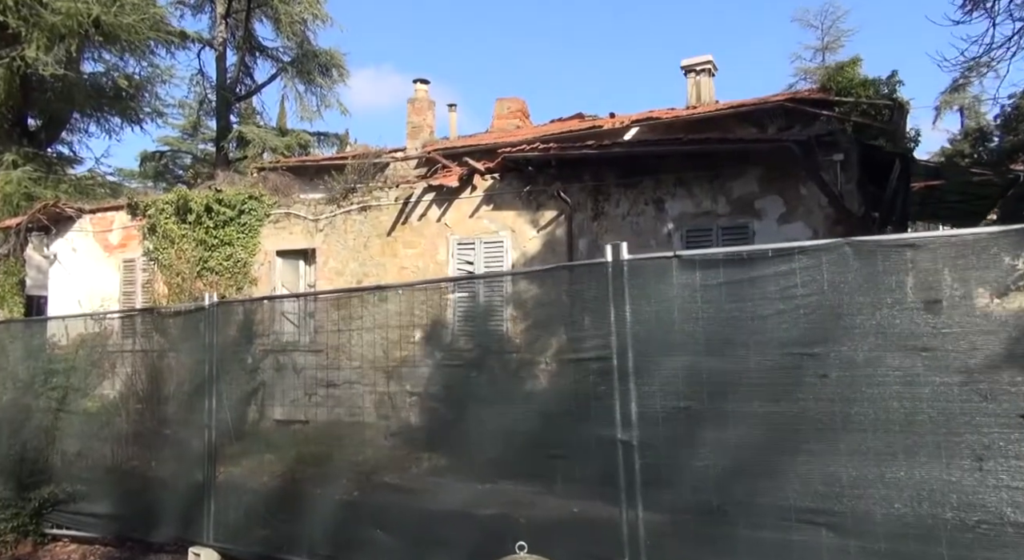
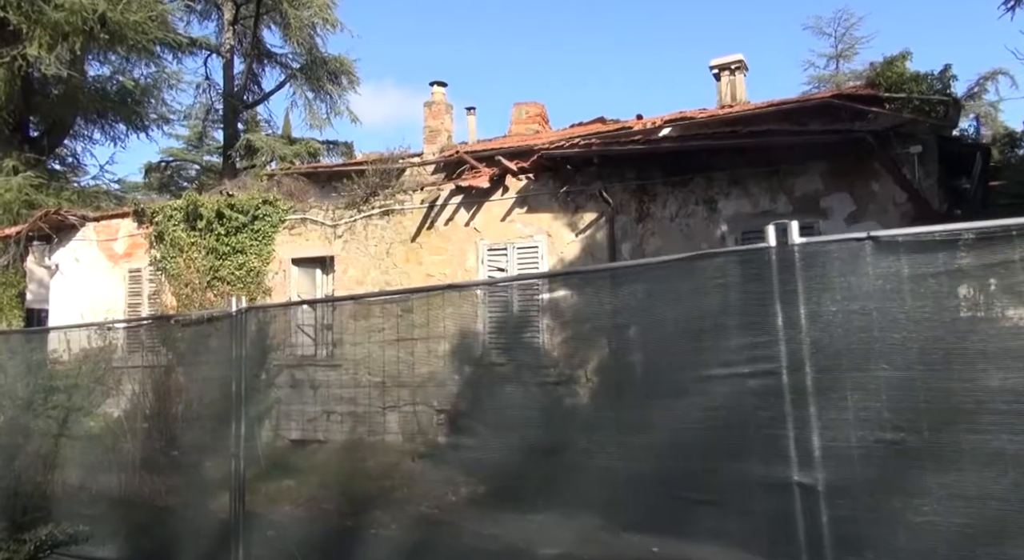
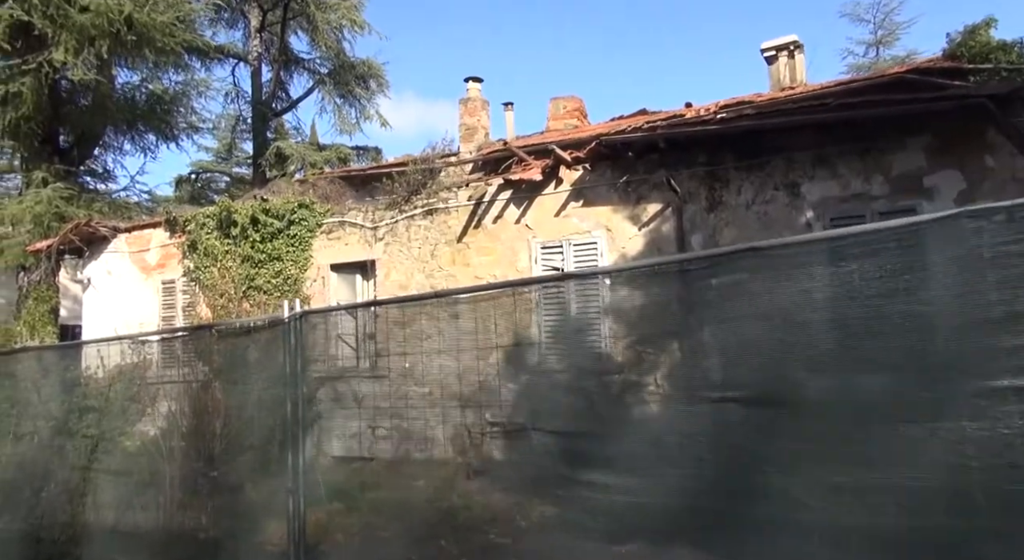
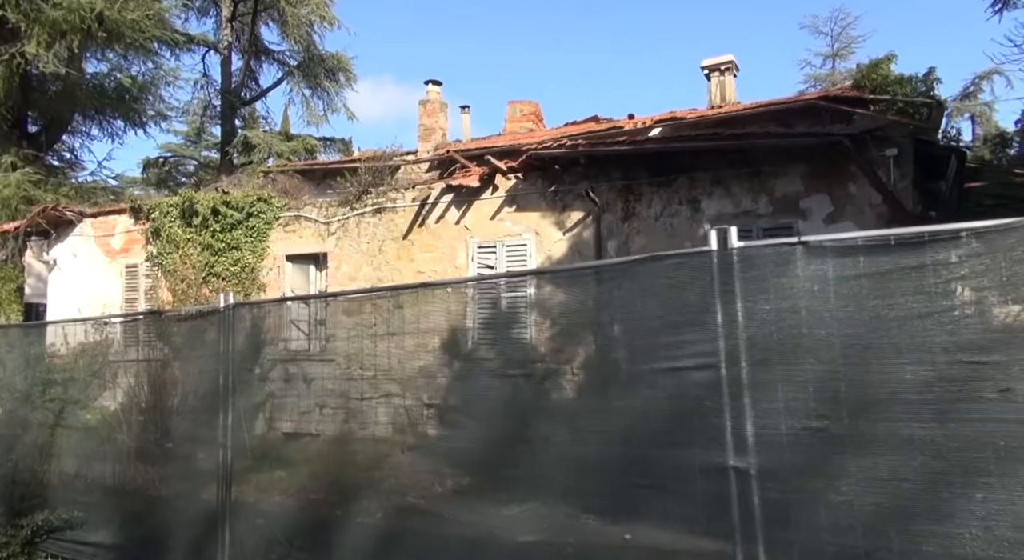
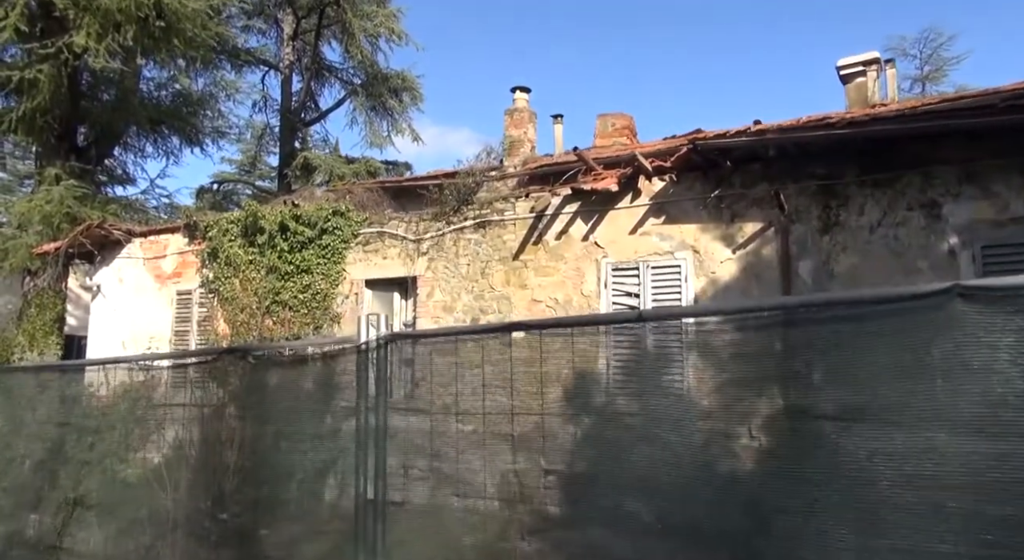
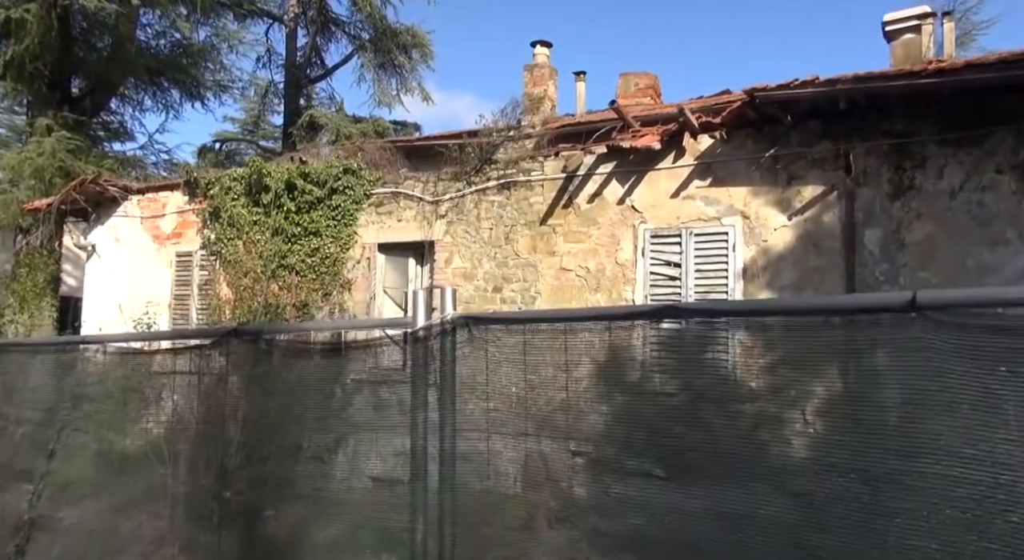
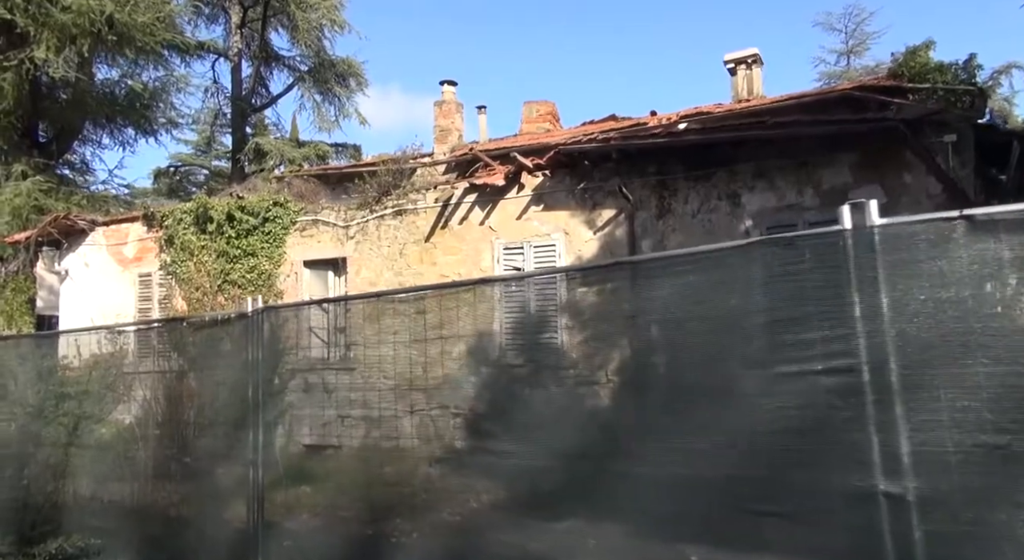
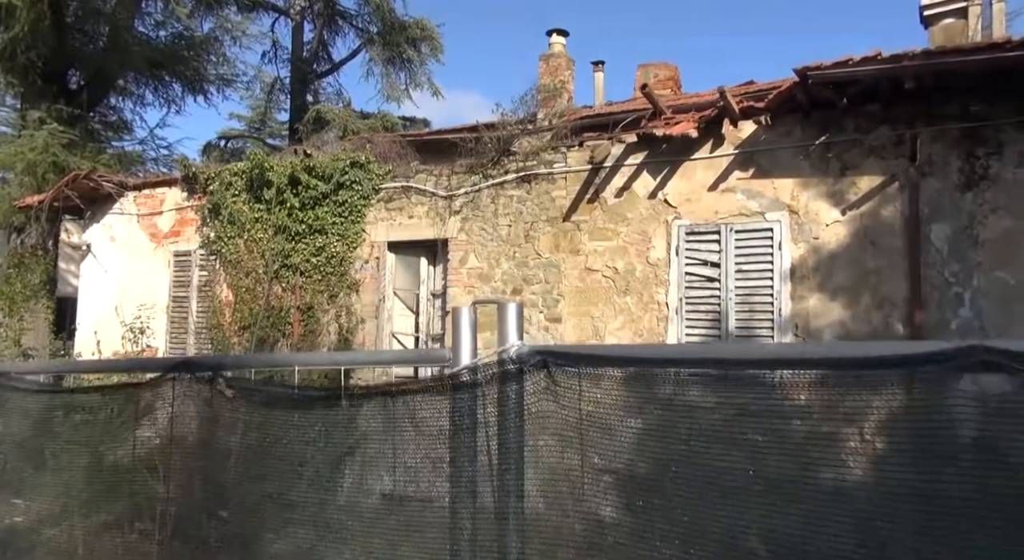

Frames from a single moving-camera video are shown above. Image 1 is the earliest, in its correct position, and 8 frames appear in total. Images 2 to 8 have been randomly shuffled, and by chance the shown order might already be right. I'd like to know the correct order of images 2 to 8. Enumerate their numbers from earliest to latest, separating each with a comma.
4, 2, 7, 3, 5, 6, 8
